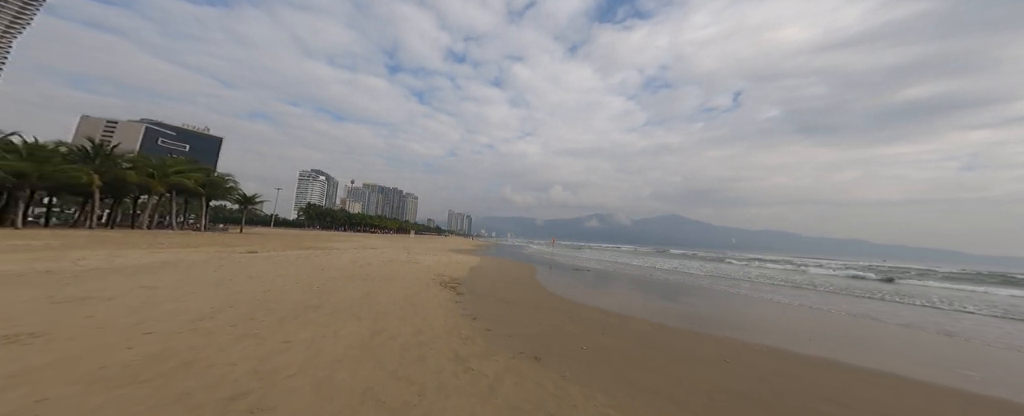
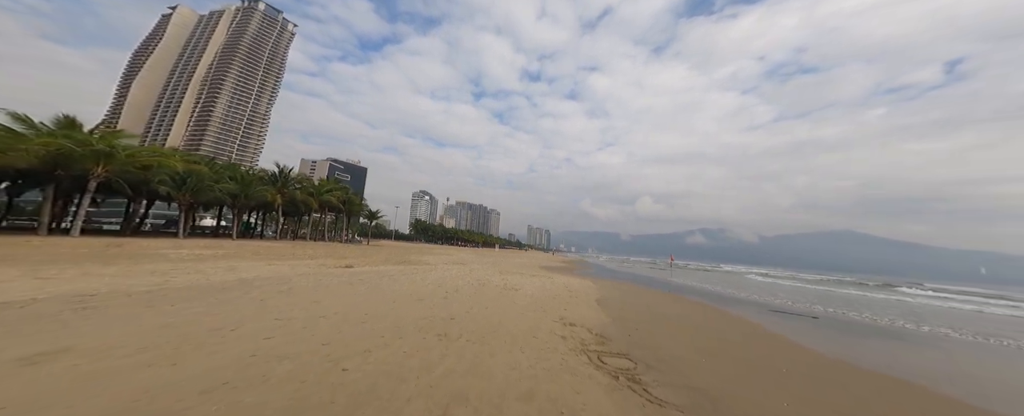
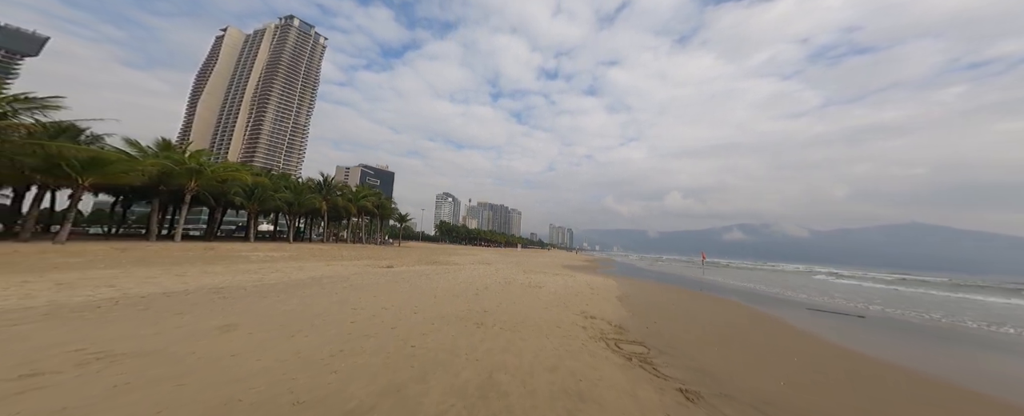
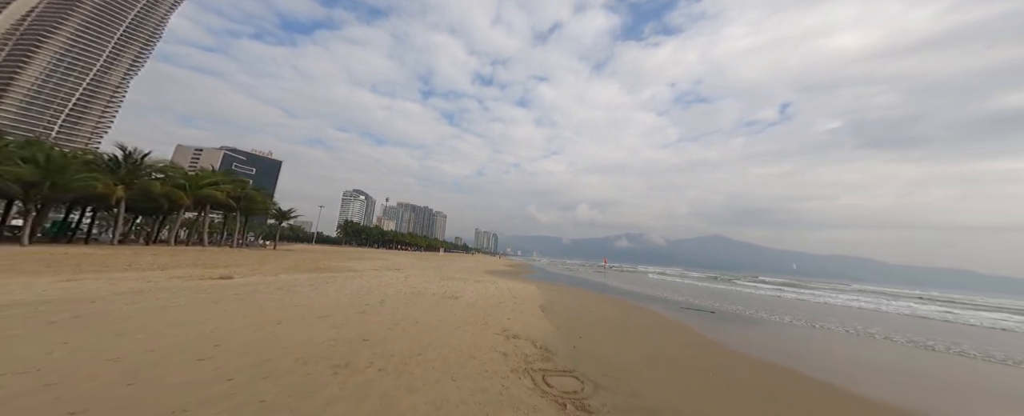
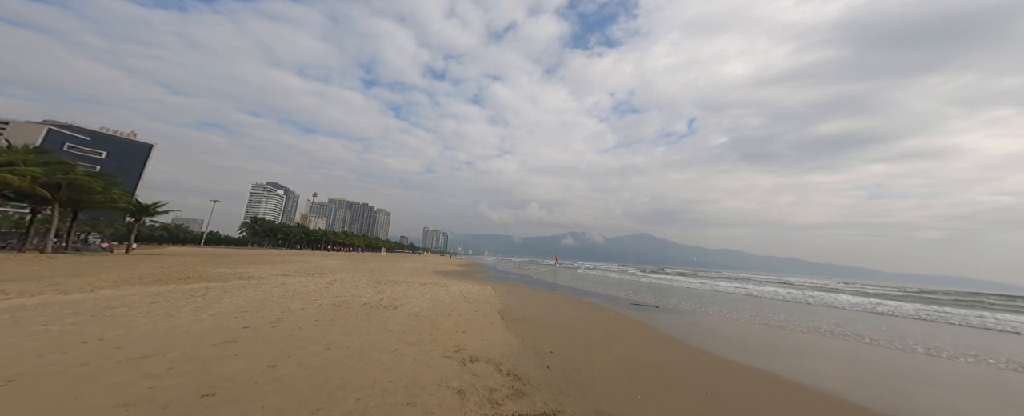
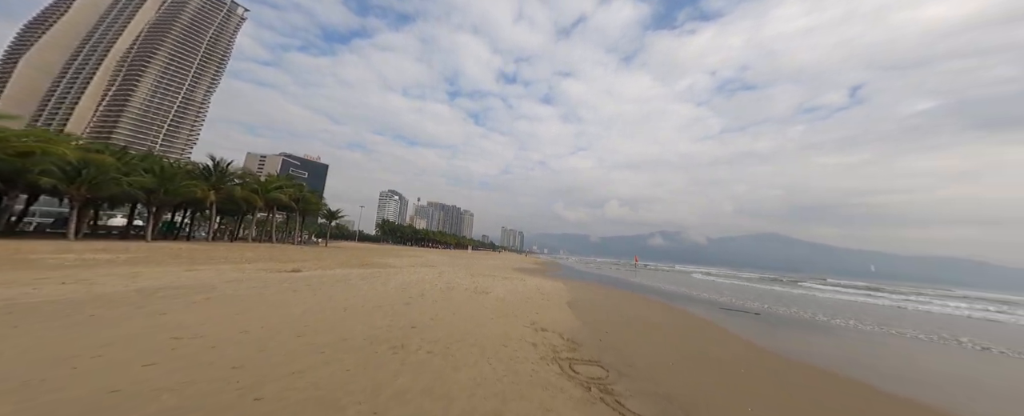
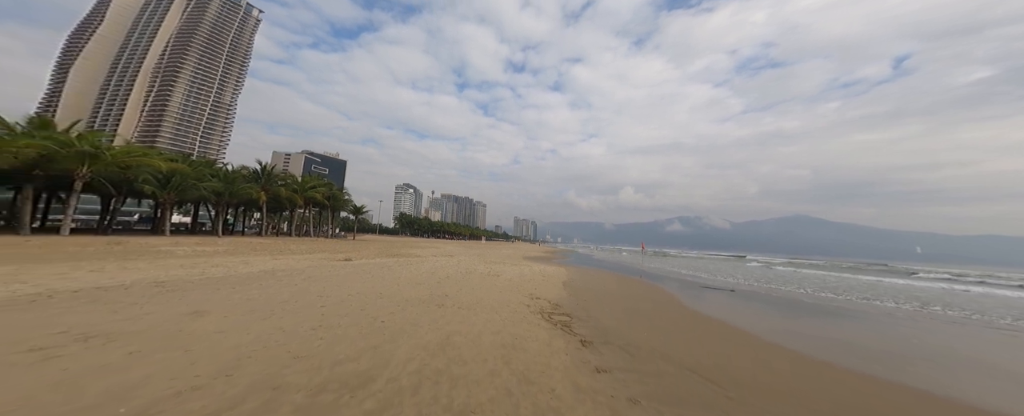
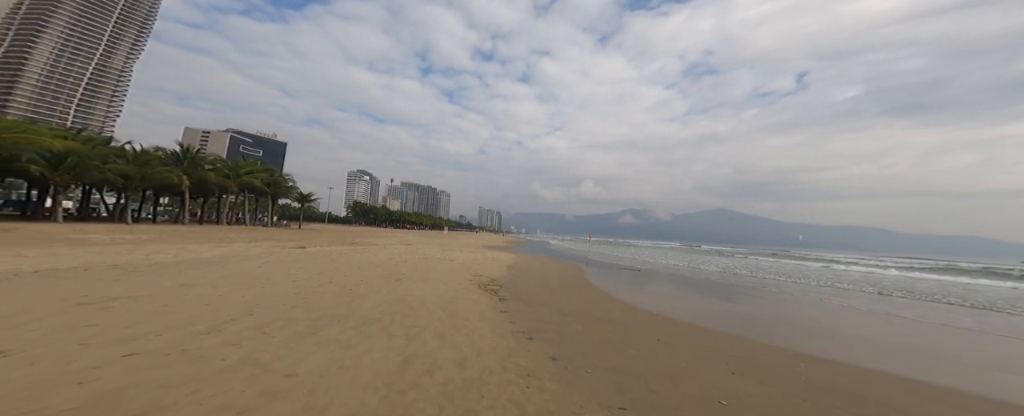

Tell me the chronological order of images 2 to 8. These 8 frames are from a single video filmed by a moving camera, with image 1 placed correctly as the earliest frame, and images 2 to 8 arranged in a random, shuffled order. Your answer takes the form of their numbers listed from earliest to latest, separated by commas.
8, 7, 3, 2, 6, 4, 5
